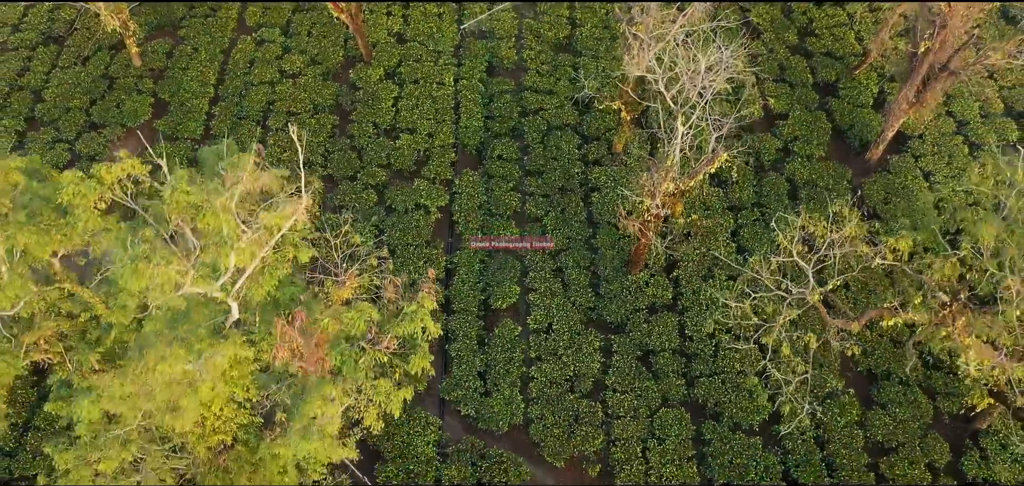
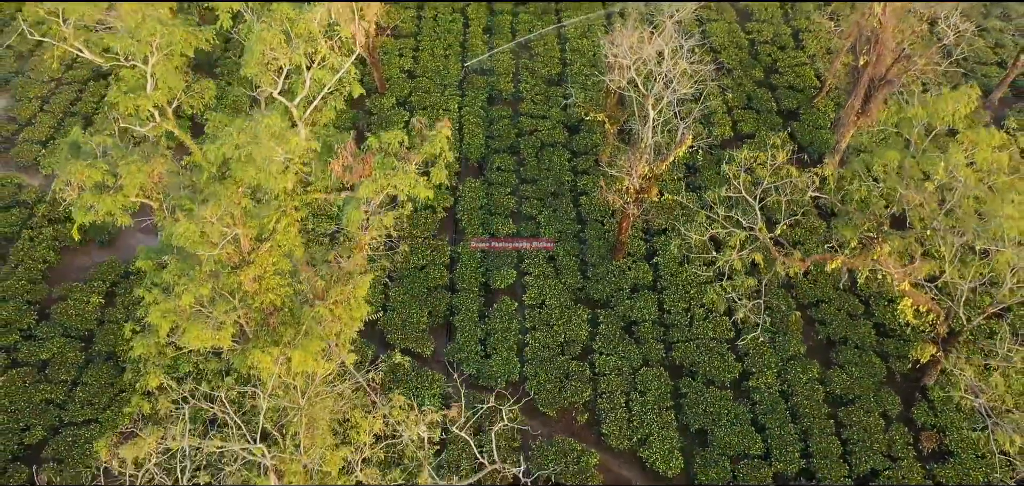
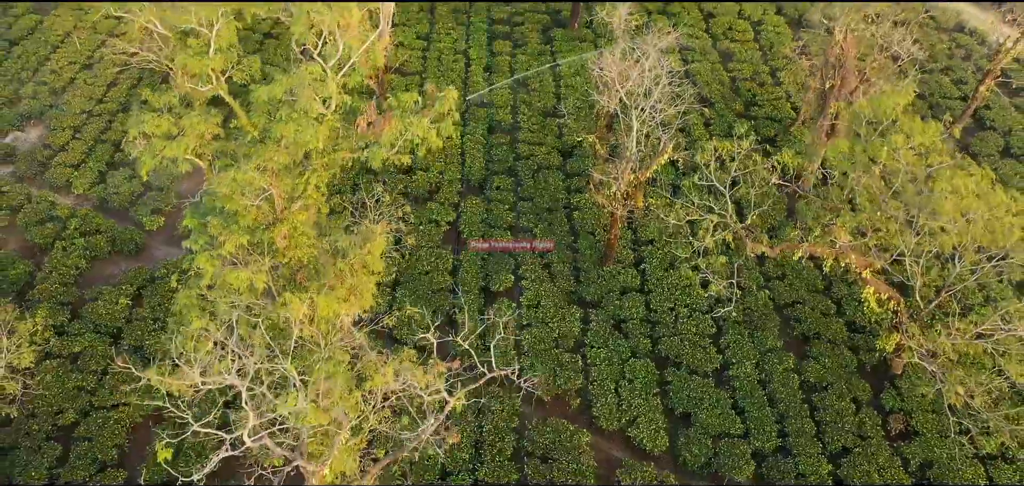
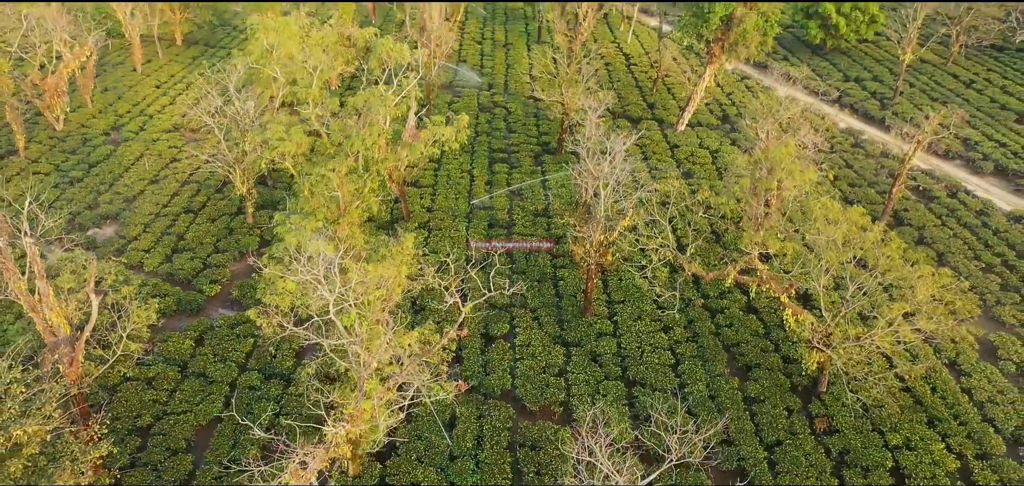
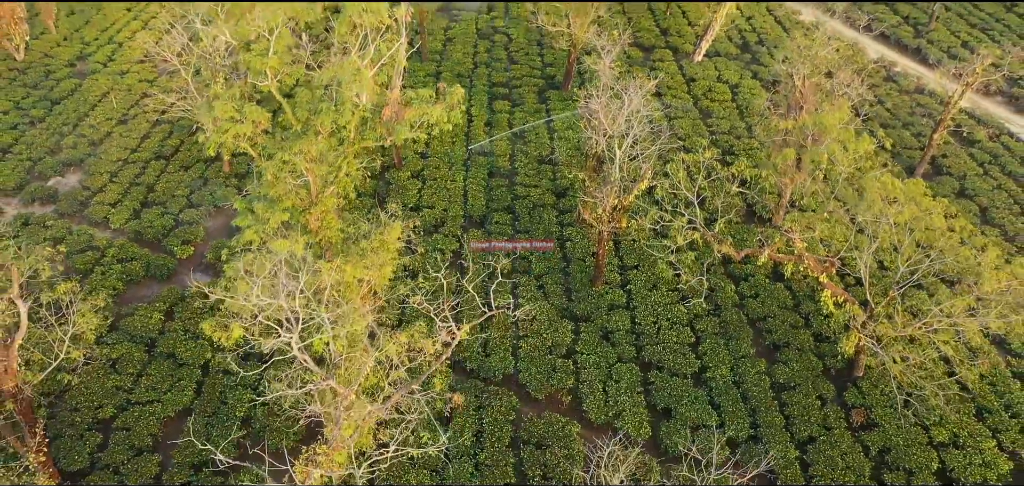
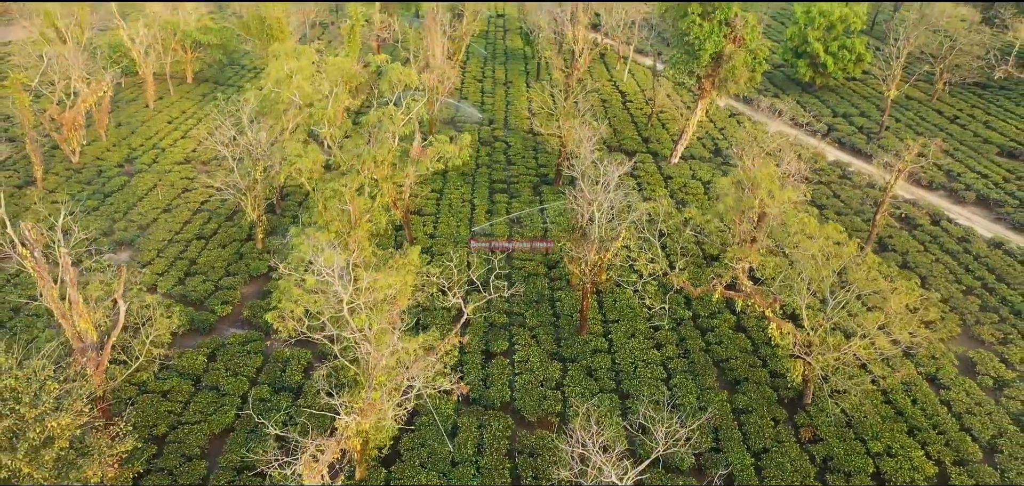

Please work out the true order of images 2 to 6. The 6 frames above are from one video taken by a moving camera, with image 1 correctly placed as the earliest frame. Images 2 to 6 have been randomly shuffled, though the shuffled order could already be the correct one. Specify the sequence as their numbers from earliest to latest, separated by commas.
2, 3, 5, 4, 6
